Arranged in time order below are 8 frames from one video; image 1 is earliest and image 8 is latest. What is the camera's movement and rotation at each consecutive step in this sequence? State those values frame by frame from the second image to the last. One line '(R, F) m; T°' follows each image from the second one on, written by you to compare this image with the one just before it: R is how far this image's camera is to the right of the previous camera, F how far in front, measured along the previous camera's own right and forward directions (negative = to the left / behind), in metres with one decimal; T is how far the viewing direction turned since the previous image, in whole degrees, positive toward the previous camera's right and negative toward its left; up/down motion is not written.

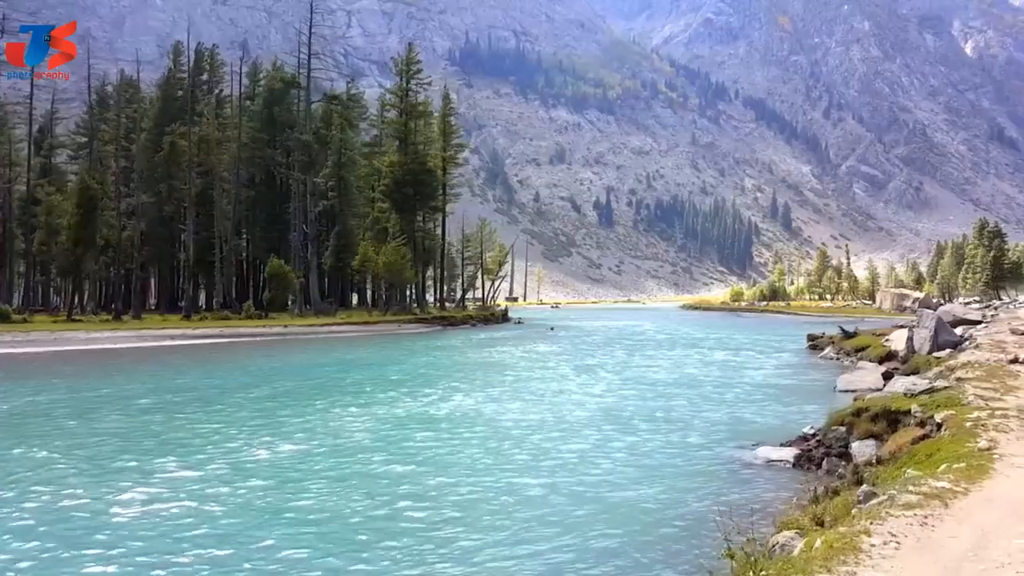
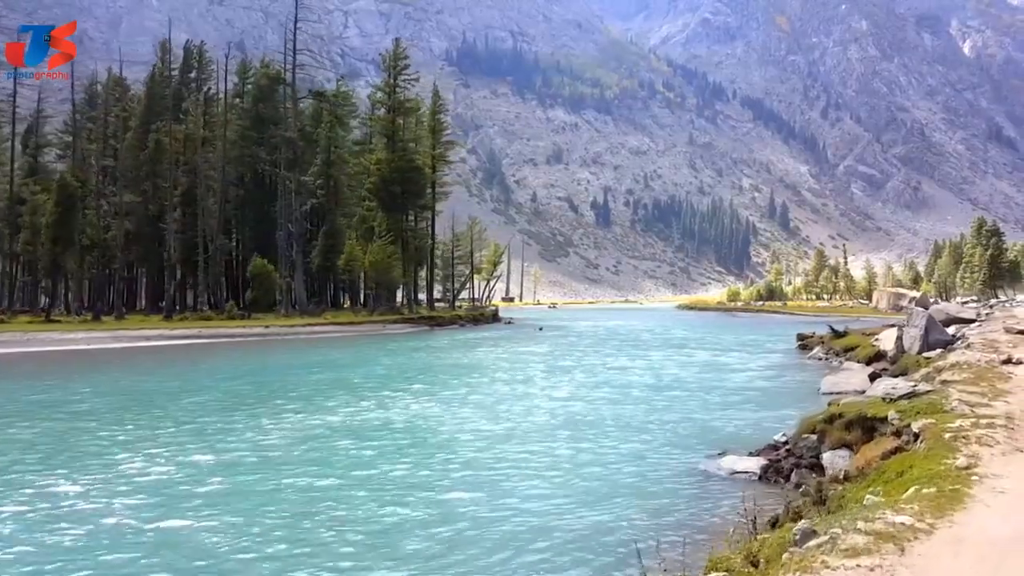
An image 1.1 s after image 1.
(+0.8, +1.1) m; 0°
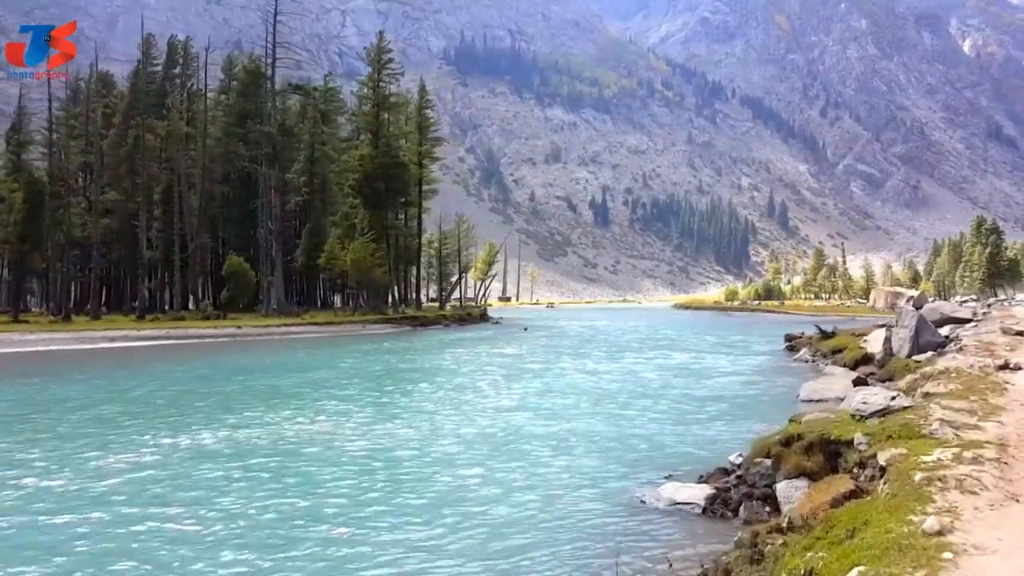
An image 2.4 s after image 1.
(+1.2, +1.7) m; 0°
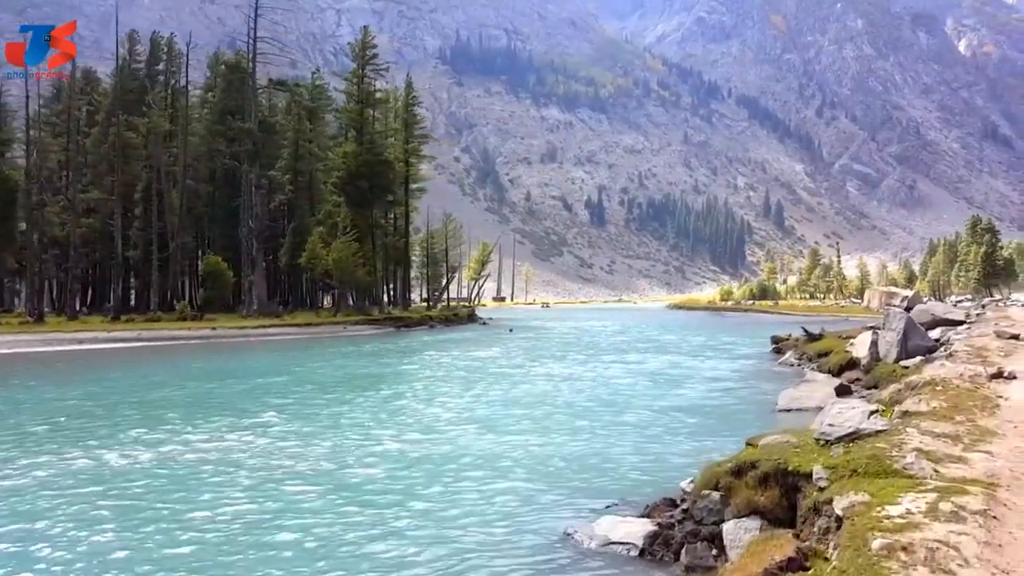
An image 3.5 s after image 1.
(+0.9, +1.3) m; 0°
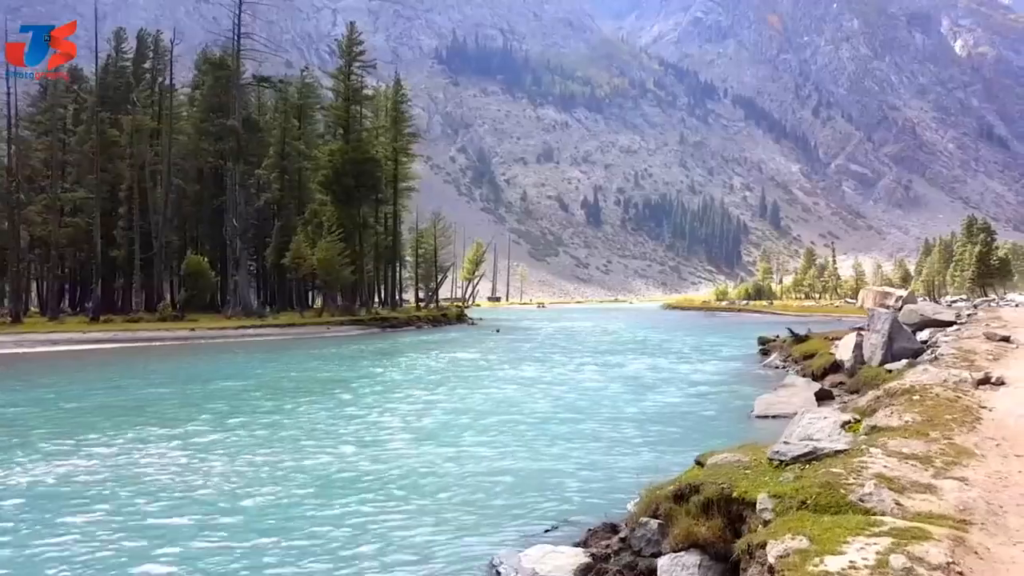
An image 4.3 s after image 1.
(+0.7, +0.9) m; 0°
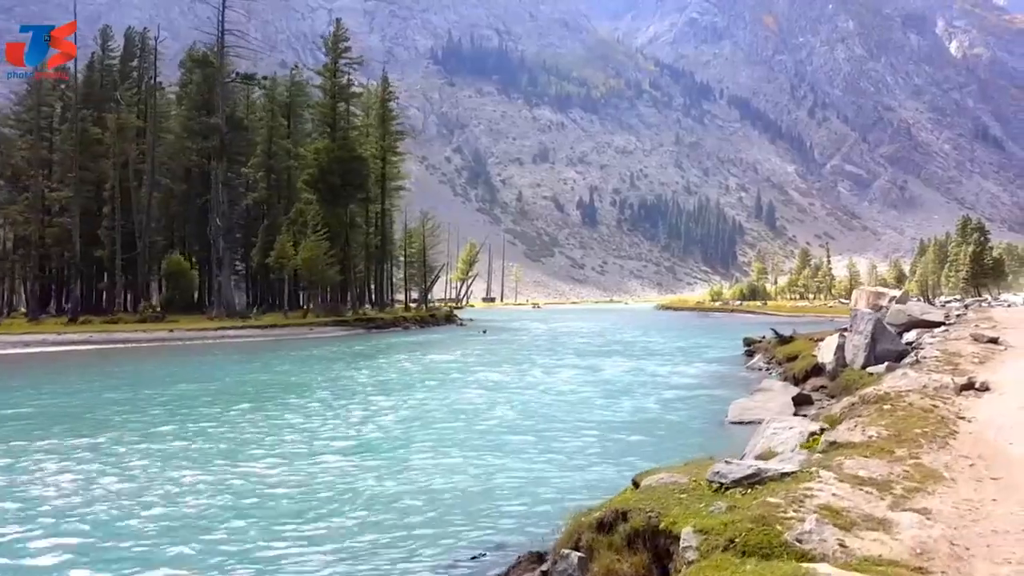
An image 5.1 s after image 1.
(+0.7, +0.8) m; 0°
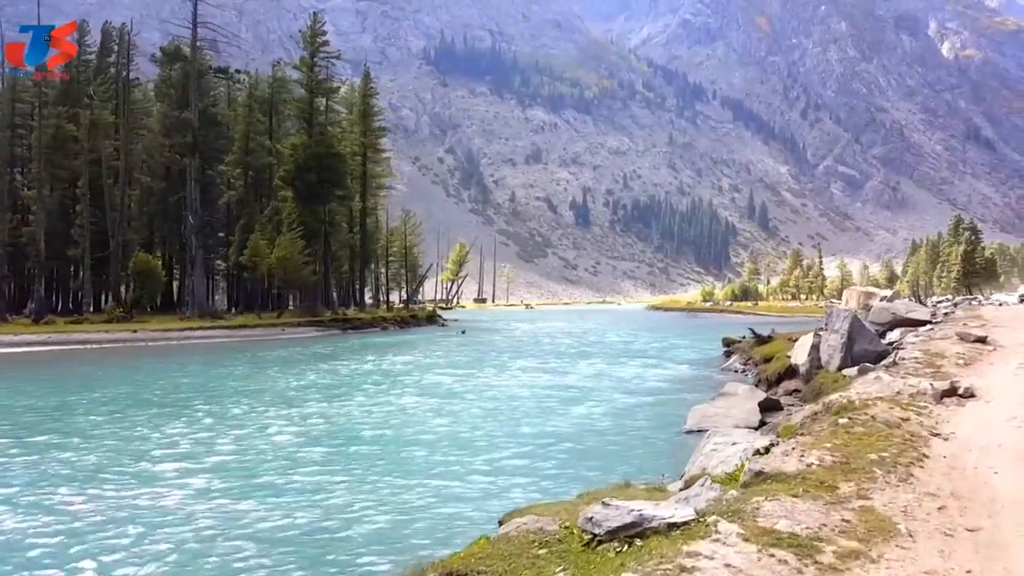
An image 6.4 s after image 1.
(+1.0, +1.5) m; 0°
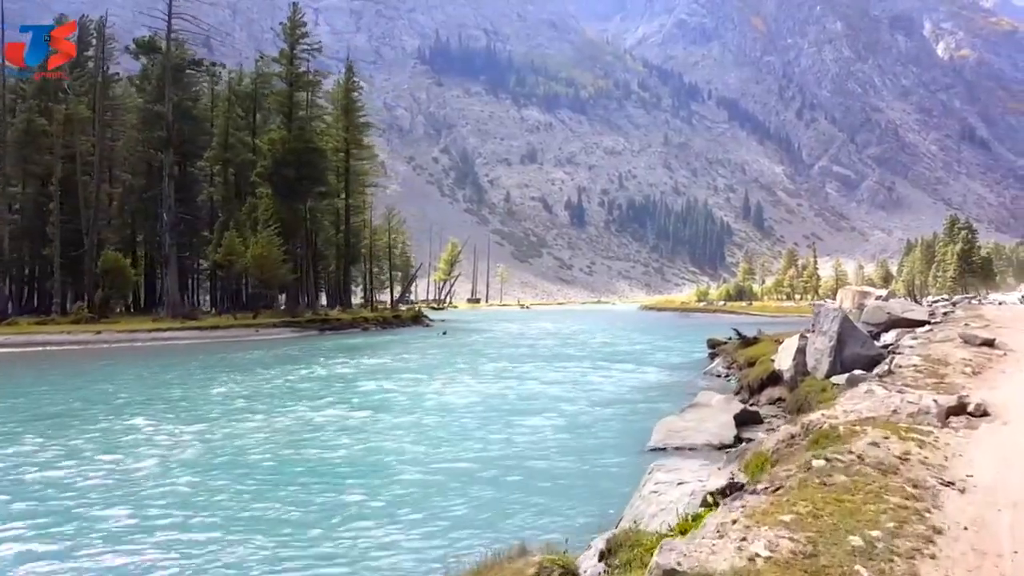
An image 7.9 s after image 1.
(+0.9, +1.7) m; 0°
